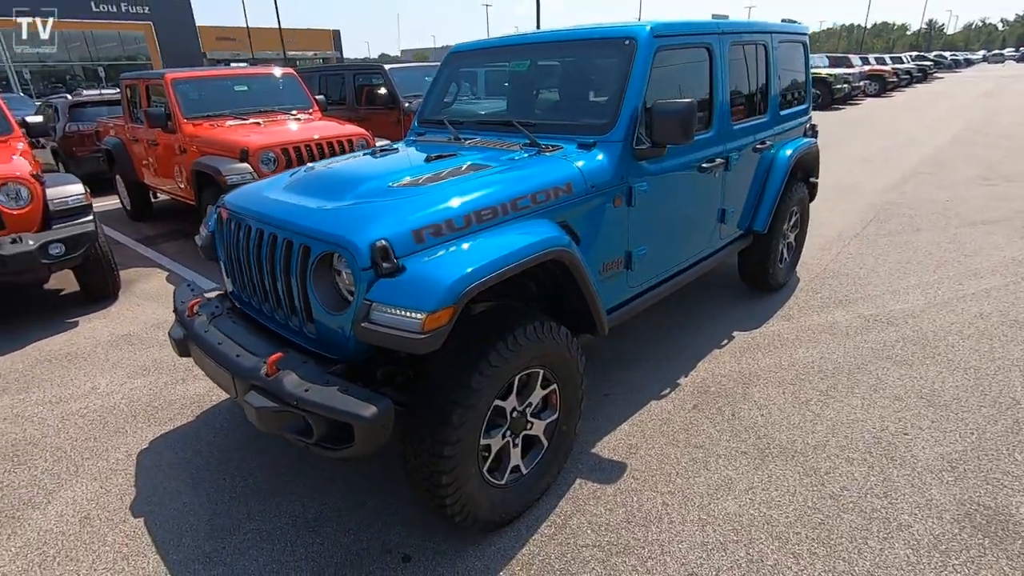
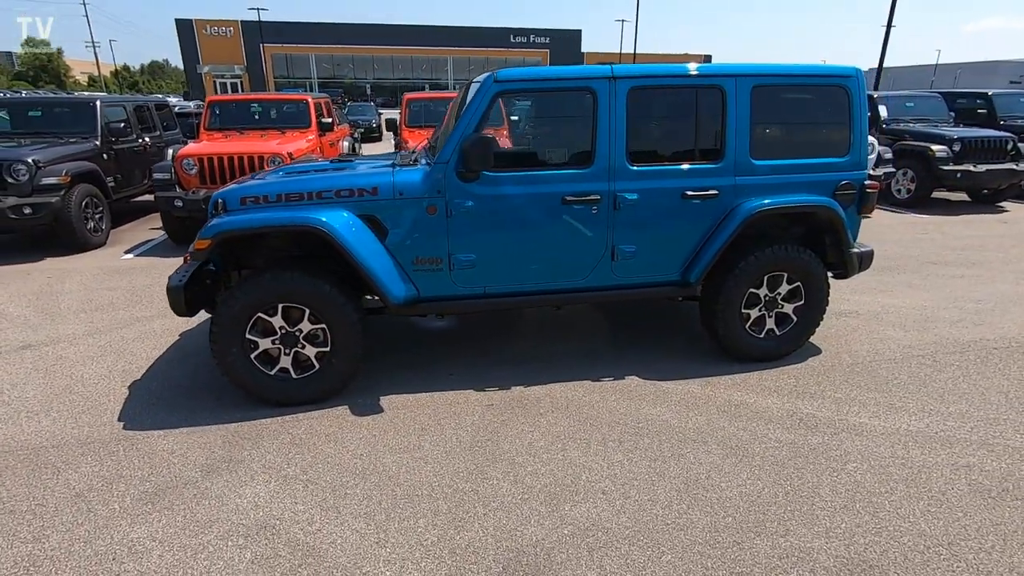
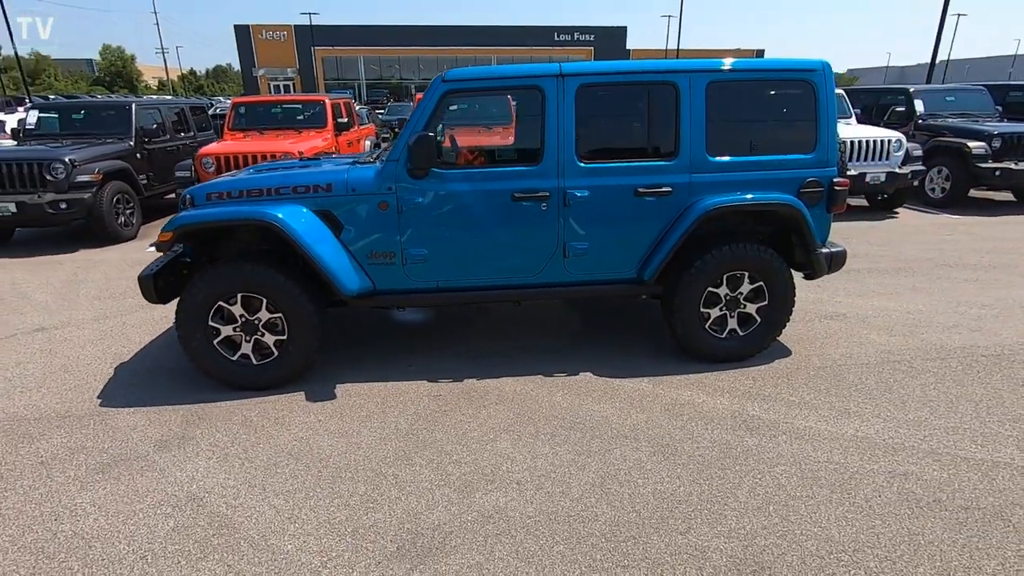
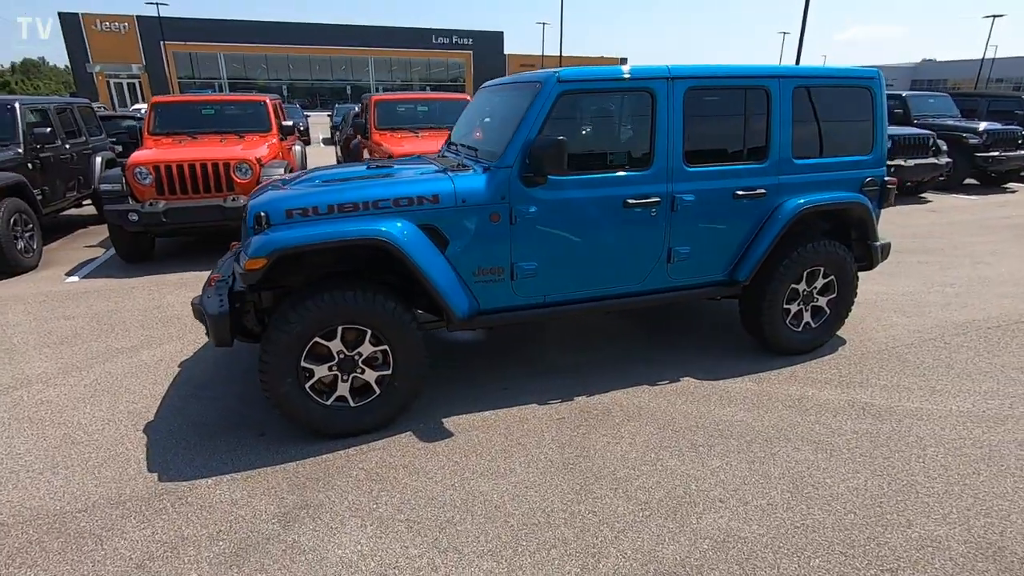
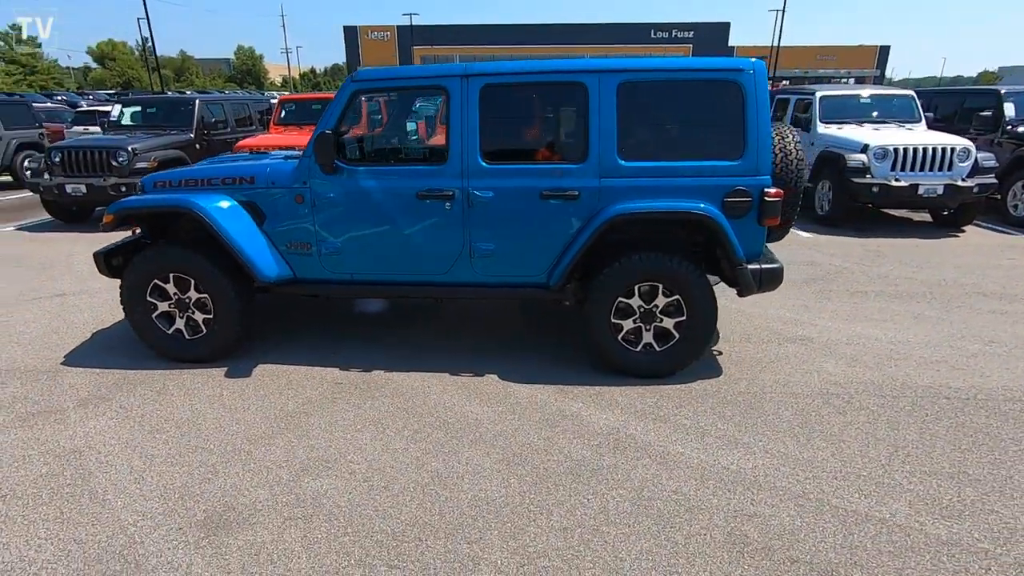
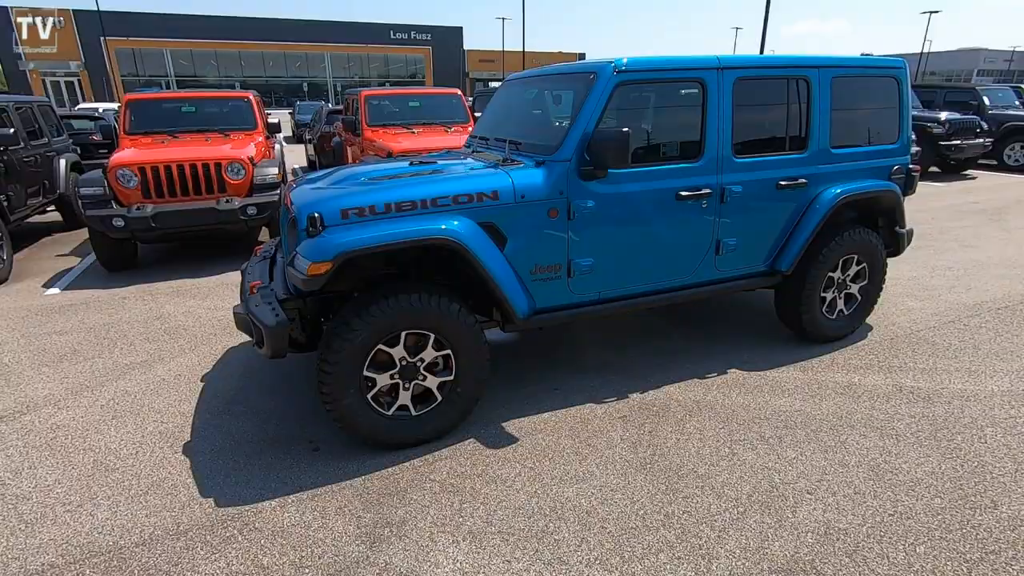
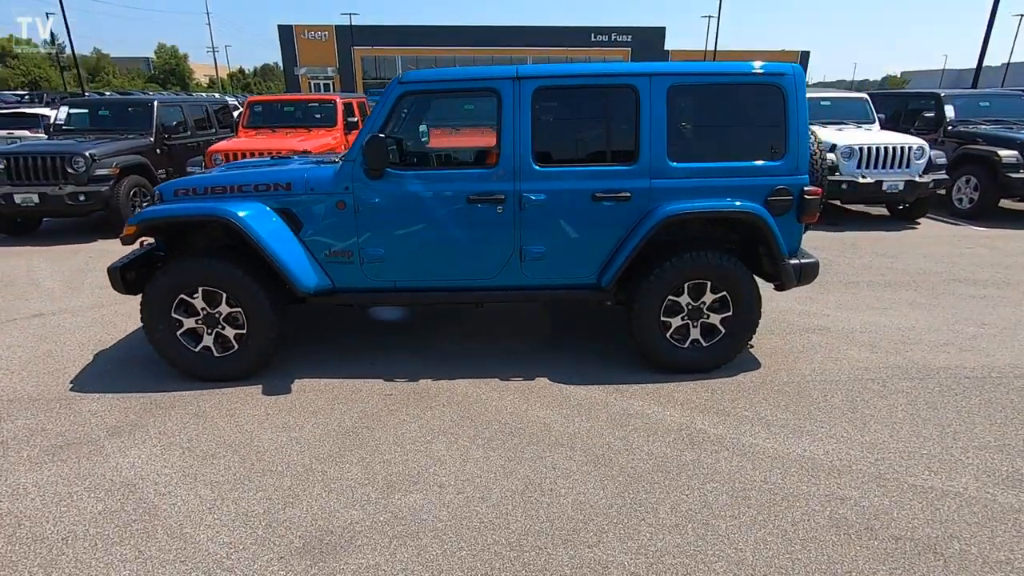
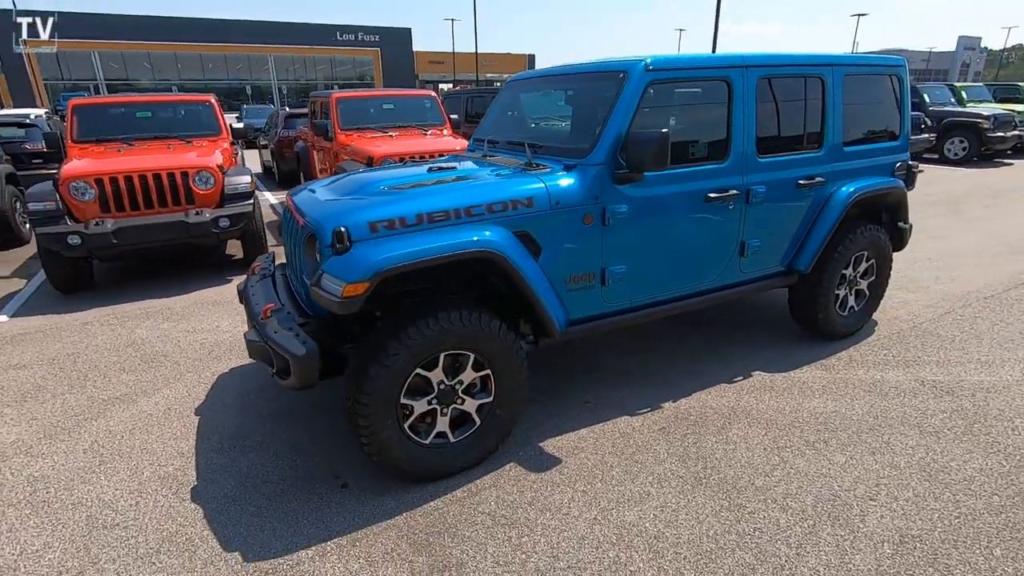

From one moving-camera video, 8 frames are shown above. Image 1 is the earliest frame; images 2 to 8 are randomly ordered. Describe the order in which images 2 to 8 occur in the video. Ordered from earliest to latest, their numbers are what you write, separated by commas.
8, 6, 4, 2, 3, 7, 5
